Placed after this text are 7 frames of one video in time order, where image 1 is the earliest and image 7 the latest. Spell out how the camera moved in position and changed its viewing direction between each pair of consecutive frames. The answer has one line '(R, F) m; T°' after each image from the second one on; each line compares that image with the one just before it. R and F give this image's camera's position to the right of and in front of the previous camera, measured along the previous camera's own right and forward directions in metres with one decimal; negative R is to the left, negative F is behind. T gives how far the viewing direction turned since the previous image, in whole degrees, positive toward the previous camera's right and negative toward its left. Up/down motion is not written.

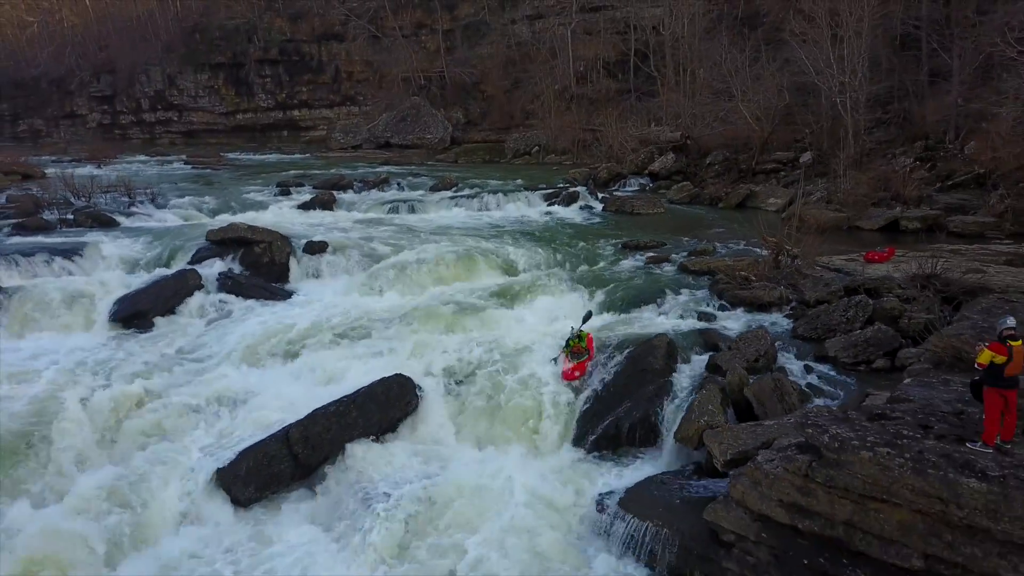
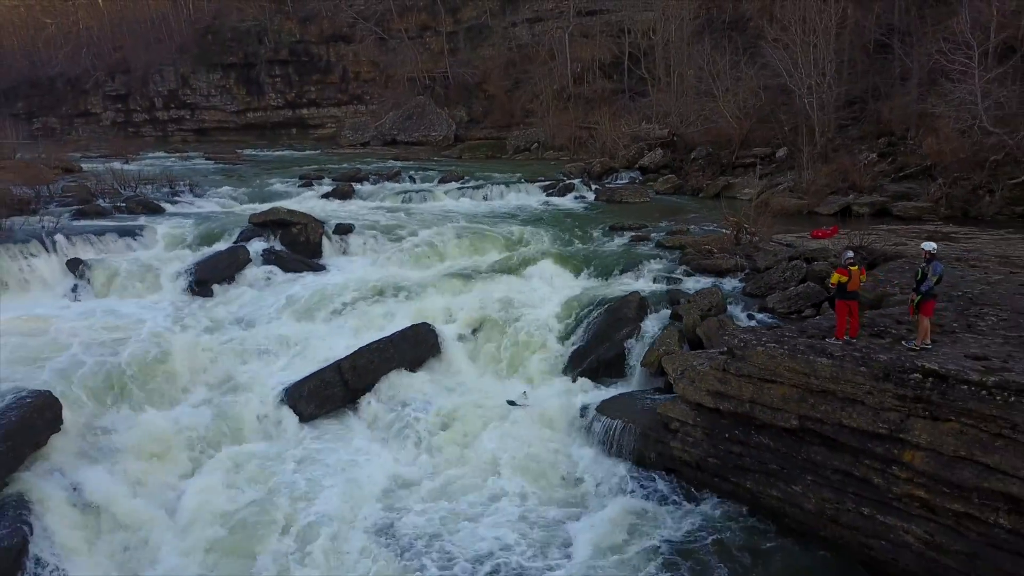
(0.0, -1.9) m; 0°
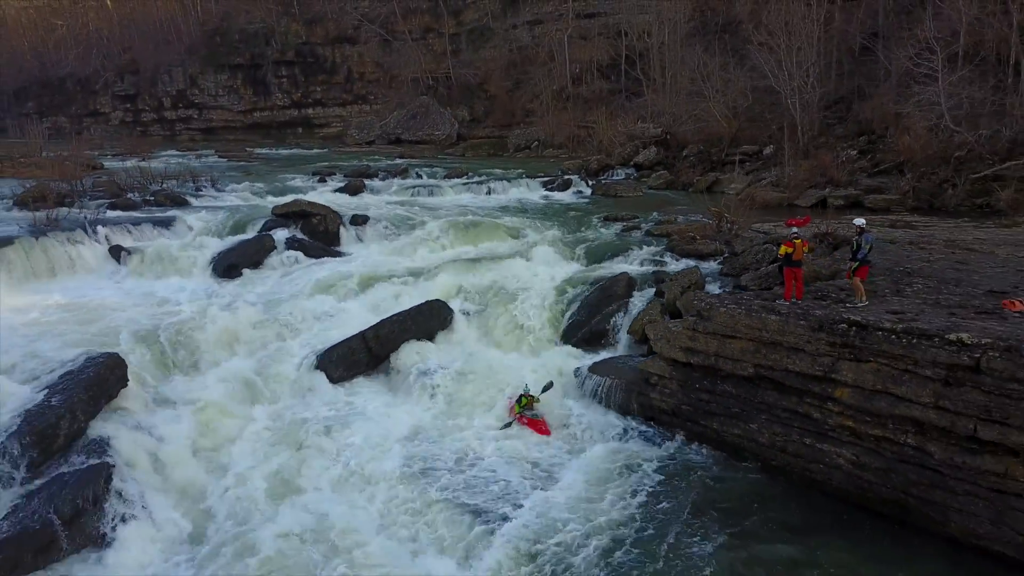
(0.0, -1.3) m; 0°
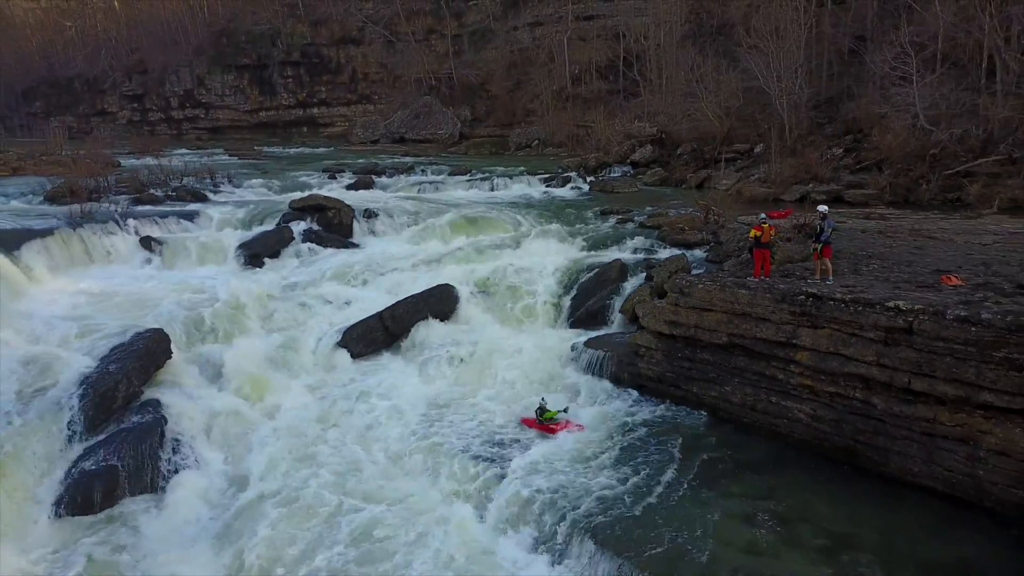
(0.0, -1.0) m; 0°
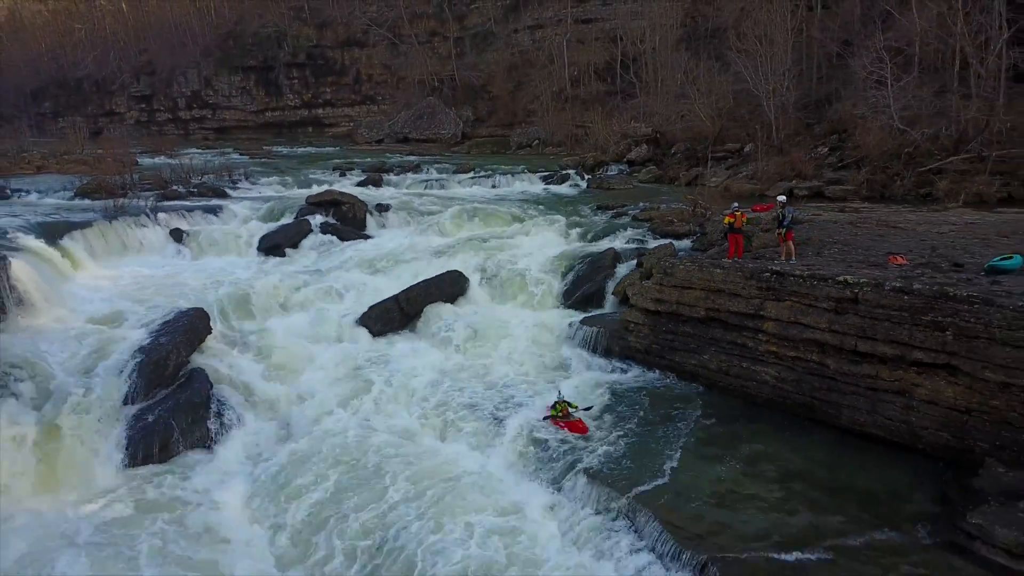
(0.0, -1.2) m; 0°
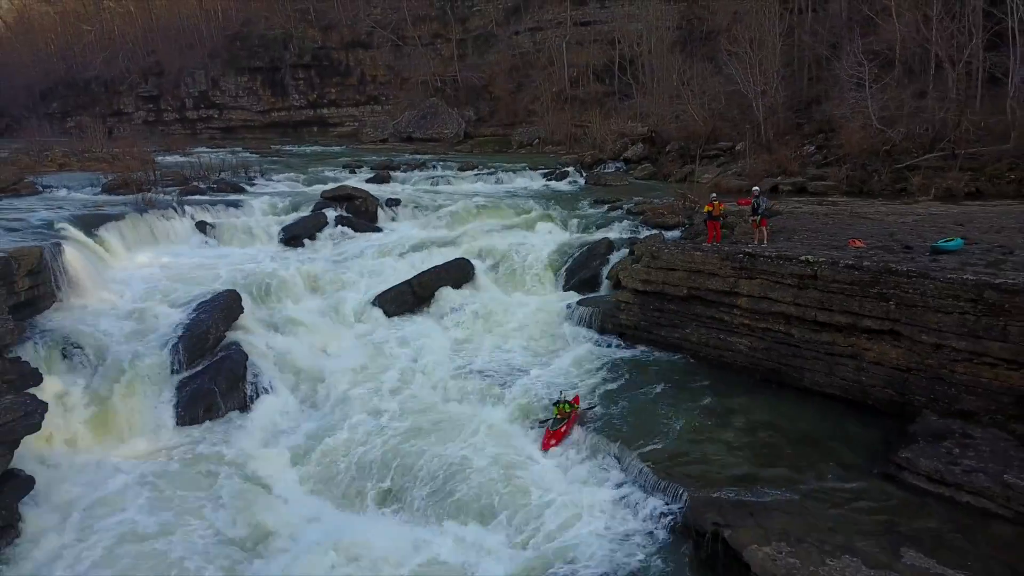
(0.0, -1.2) m; 0°
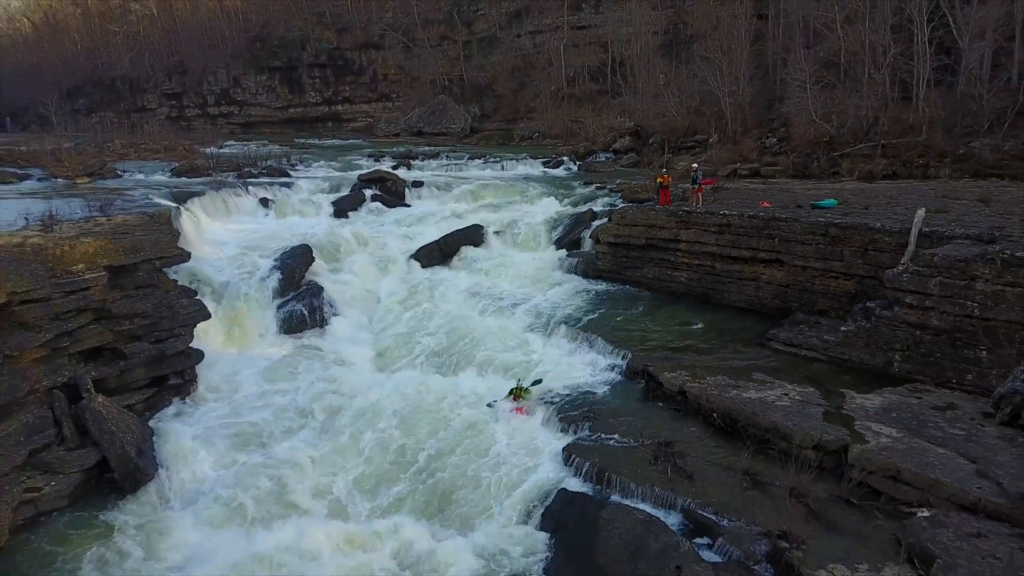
(-0.1, -4.0) m; 0°
